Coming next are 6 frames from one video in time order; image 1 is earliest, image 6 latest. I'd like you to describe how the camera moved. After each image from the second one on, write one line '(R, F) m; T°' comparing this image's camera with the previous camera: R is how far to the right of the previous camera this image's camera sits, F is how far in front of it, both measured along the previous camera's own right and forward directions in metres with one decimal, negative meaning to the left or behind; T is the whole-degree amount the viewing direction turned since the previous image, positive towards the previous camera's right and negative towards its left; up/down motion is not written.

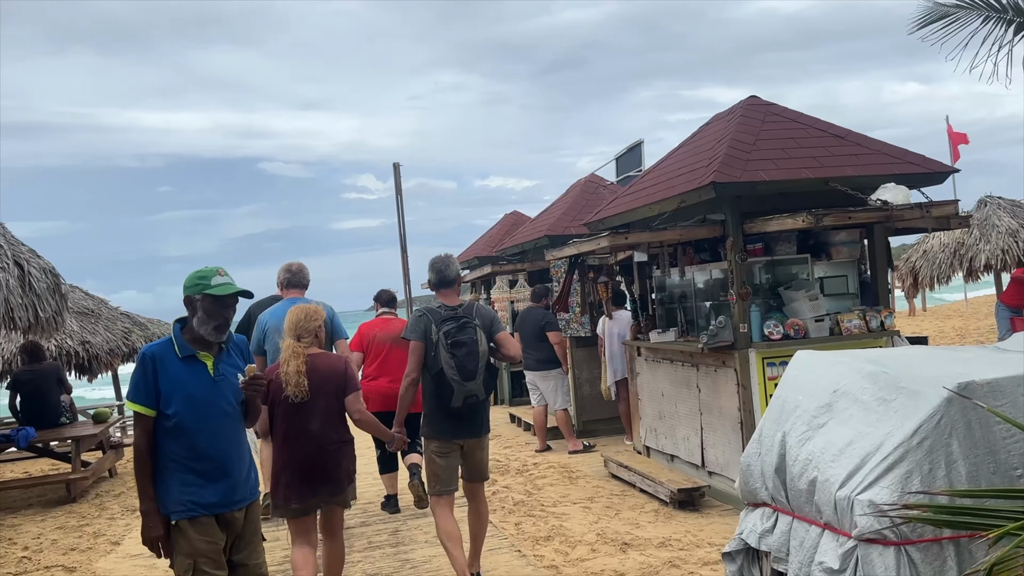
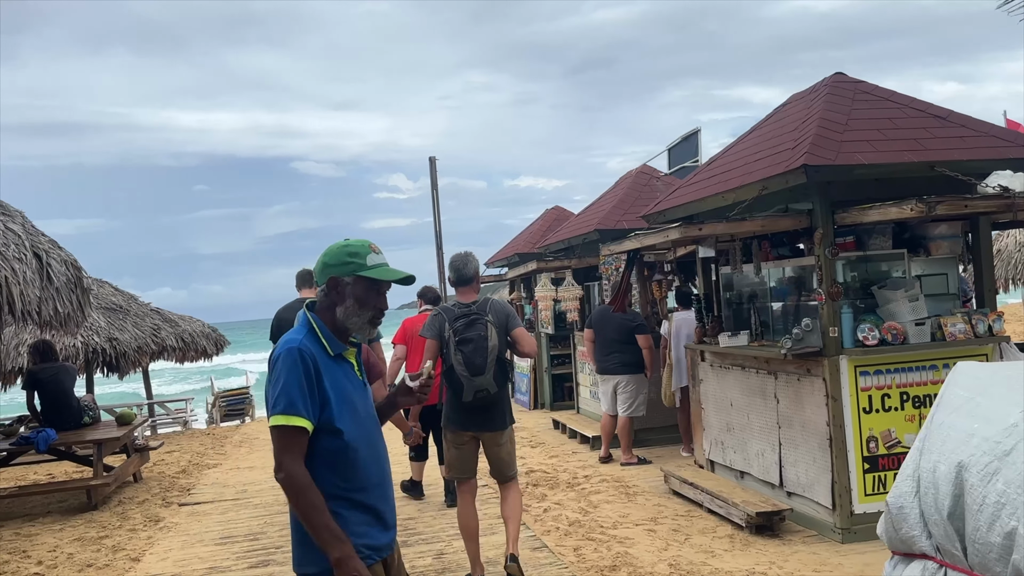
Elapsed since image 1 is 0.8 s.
(-0.2, +0.6) m; -2°
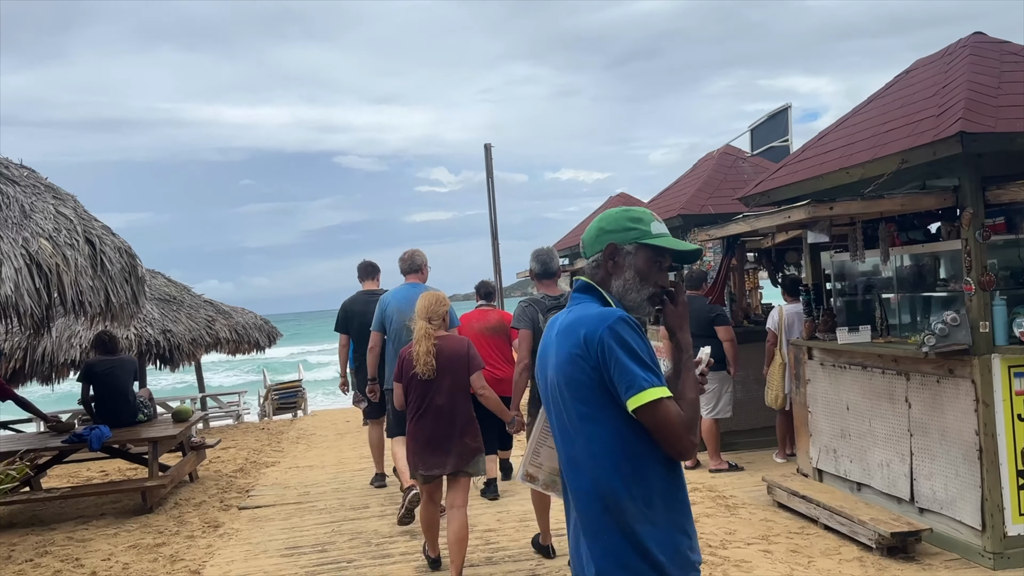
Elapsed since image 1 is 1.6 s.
(-0.3, +0.5) m; -3°
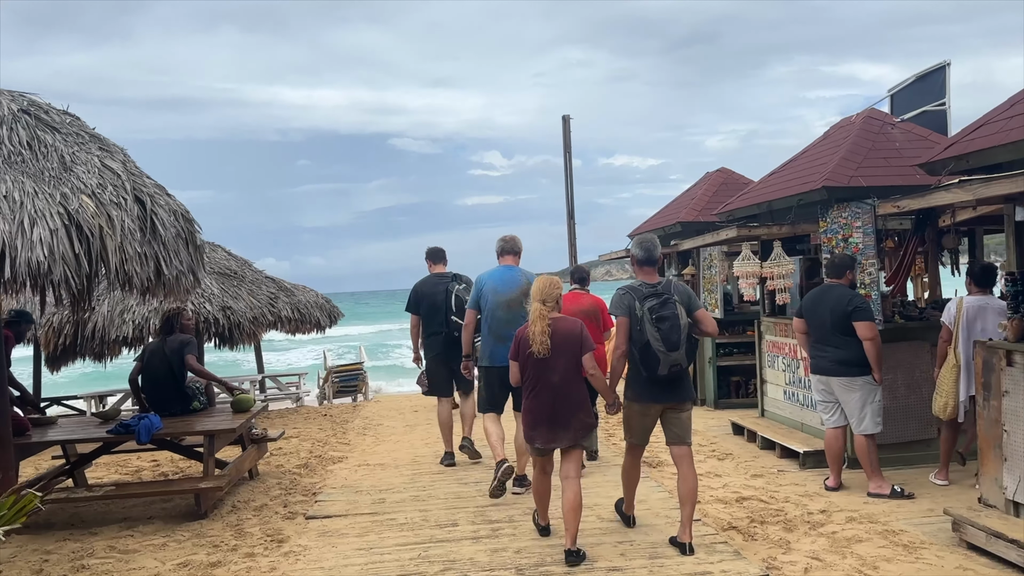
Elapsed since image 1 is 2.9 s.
(-0.4, +1.0) m; -4°
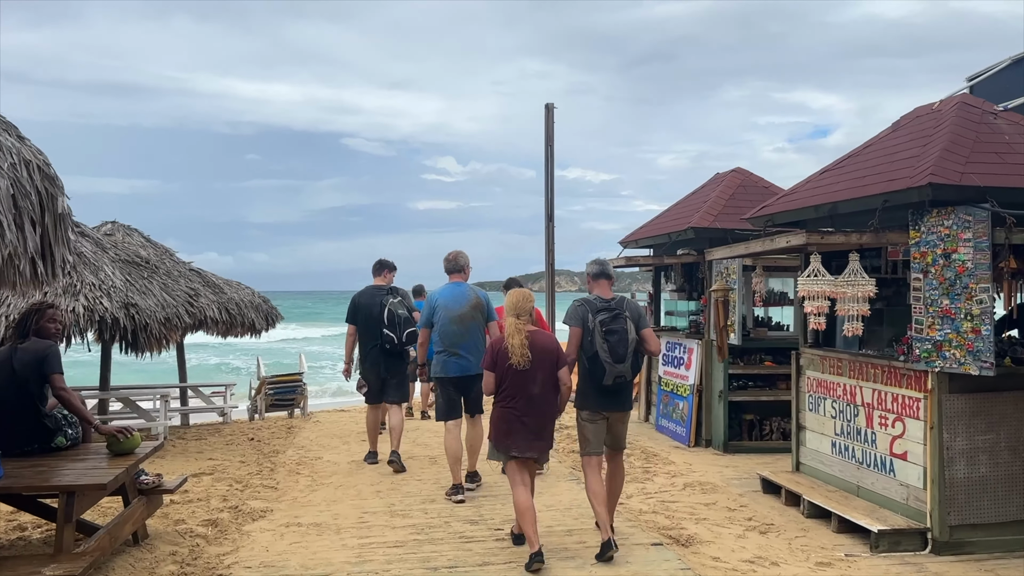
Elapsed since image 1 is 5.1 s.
(-0.3, +1.6) m; +4°
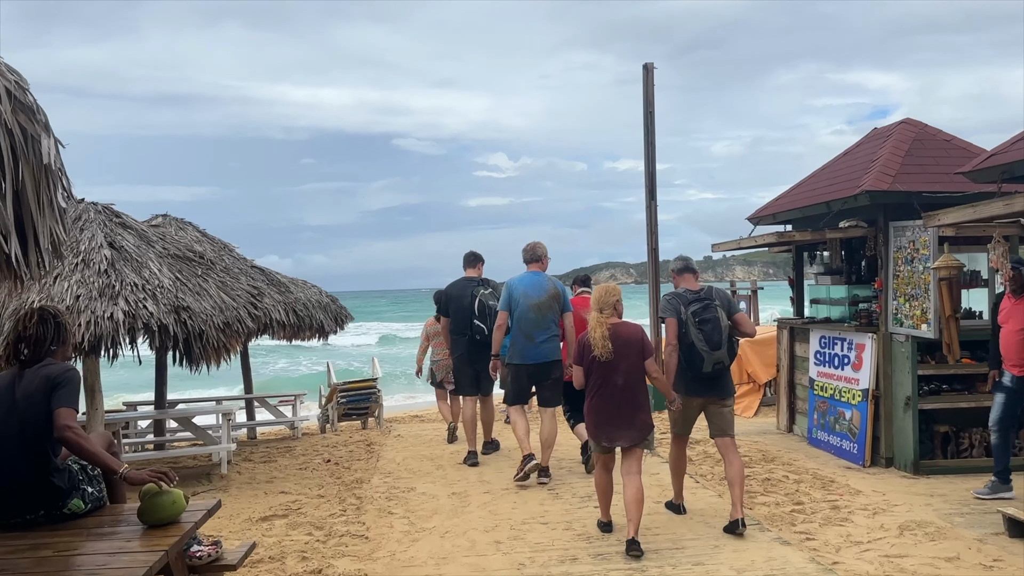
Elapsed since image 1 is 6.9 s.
(-0.6, +1.4) m; -4°
